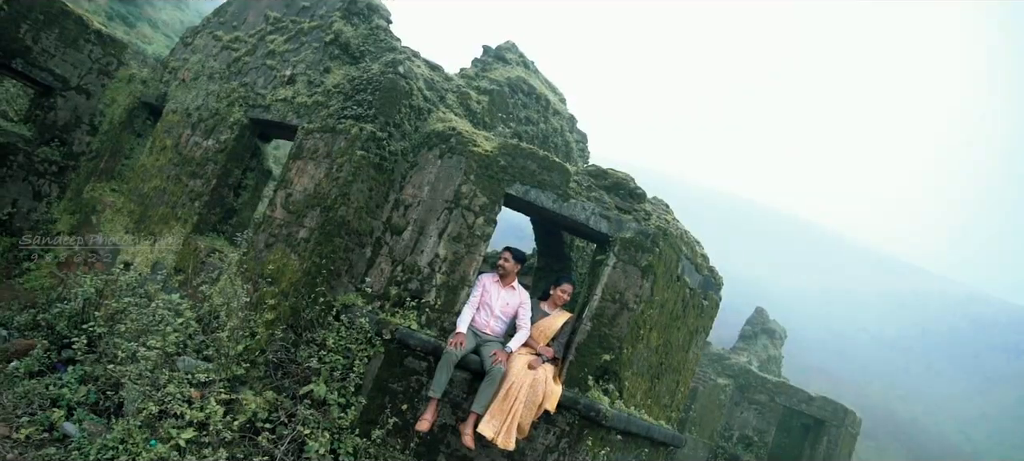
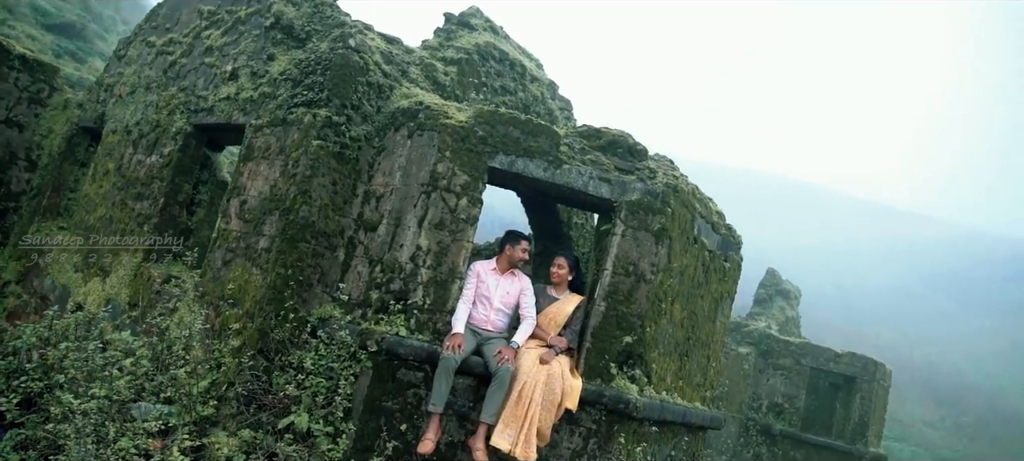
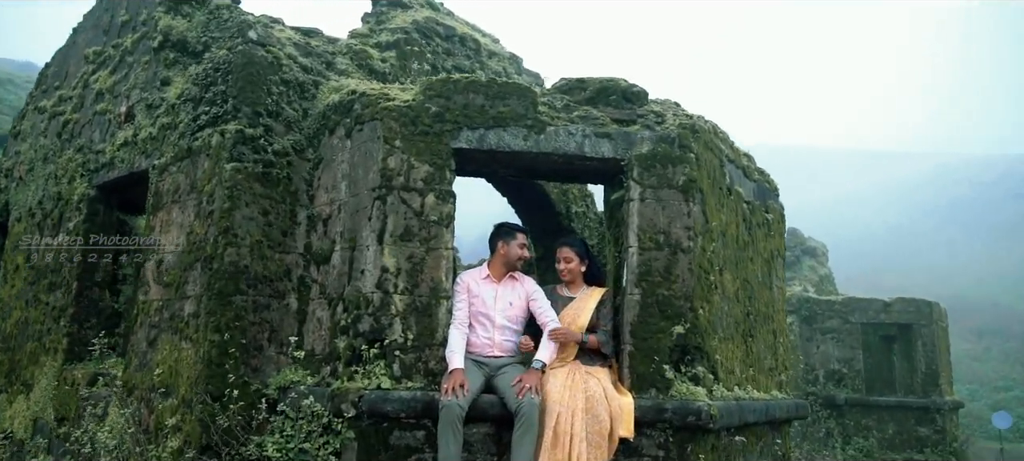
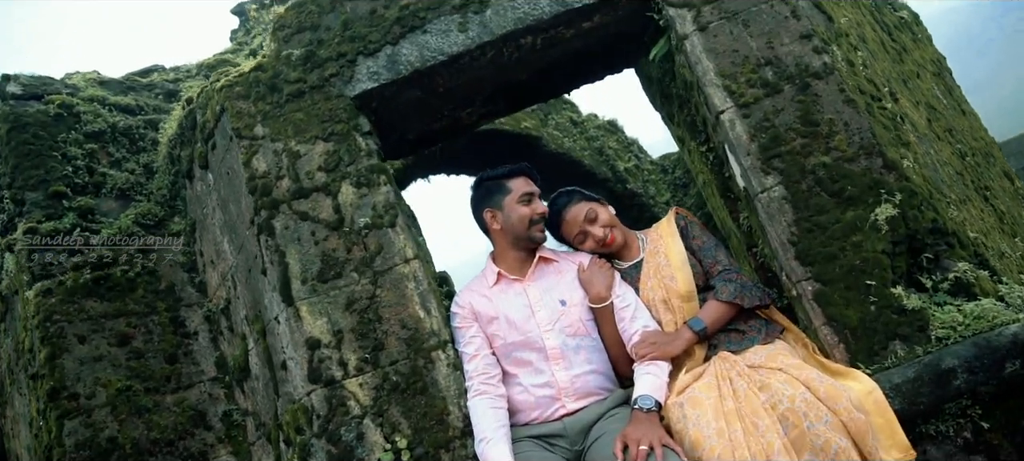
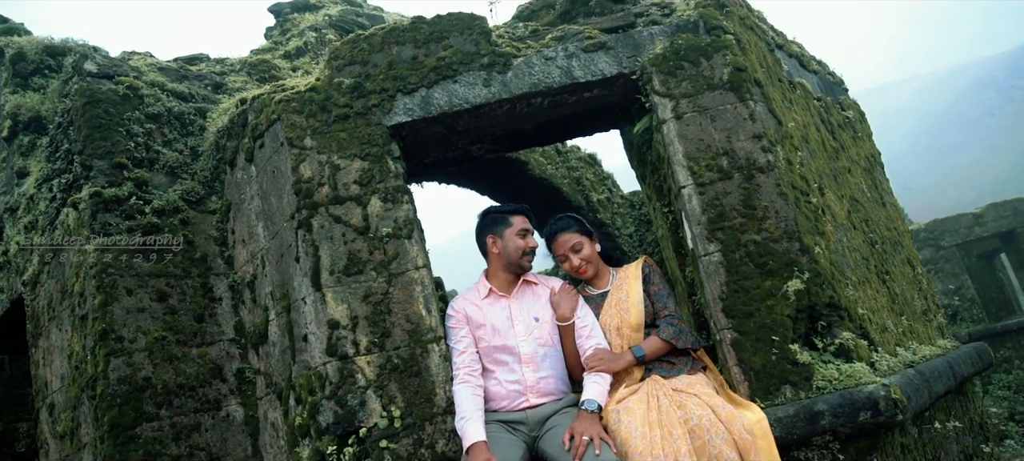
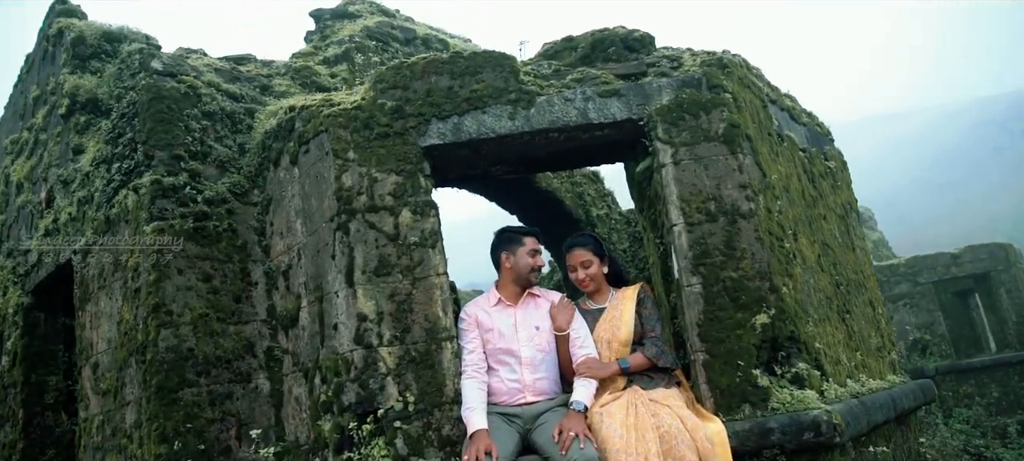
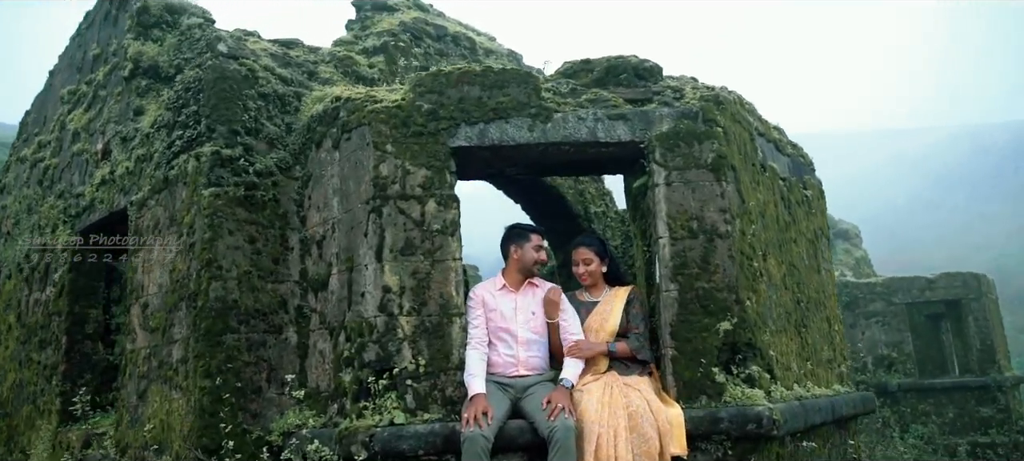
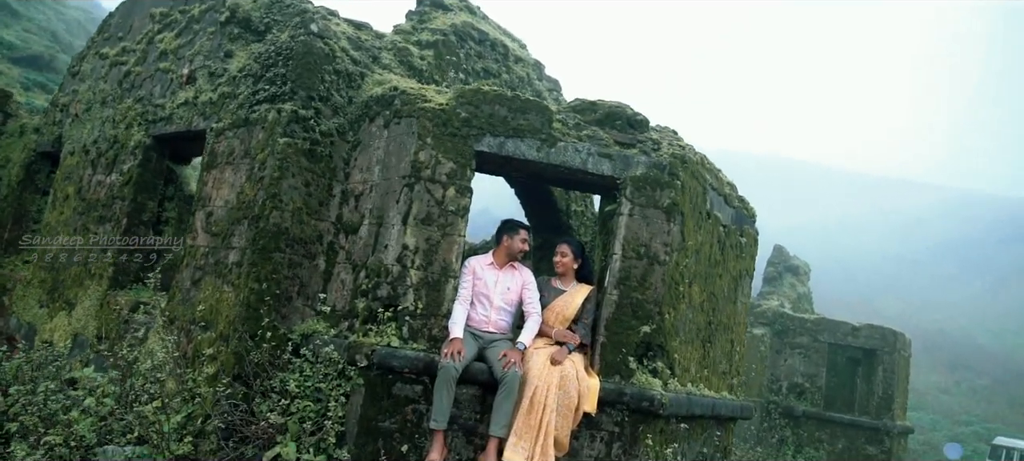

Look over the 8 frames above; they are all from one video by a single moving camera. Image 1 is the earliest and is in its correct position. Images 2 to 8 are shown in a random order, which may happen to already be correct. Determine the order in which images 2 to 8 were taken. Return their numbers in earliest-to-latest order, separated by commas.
2, 8, 3, 7, 6, 5, 4
